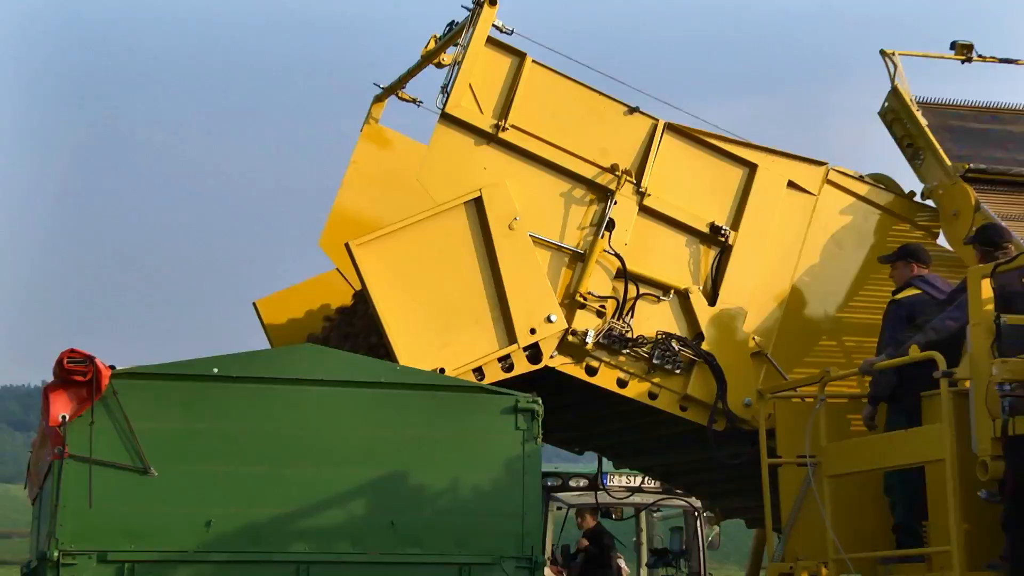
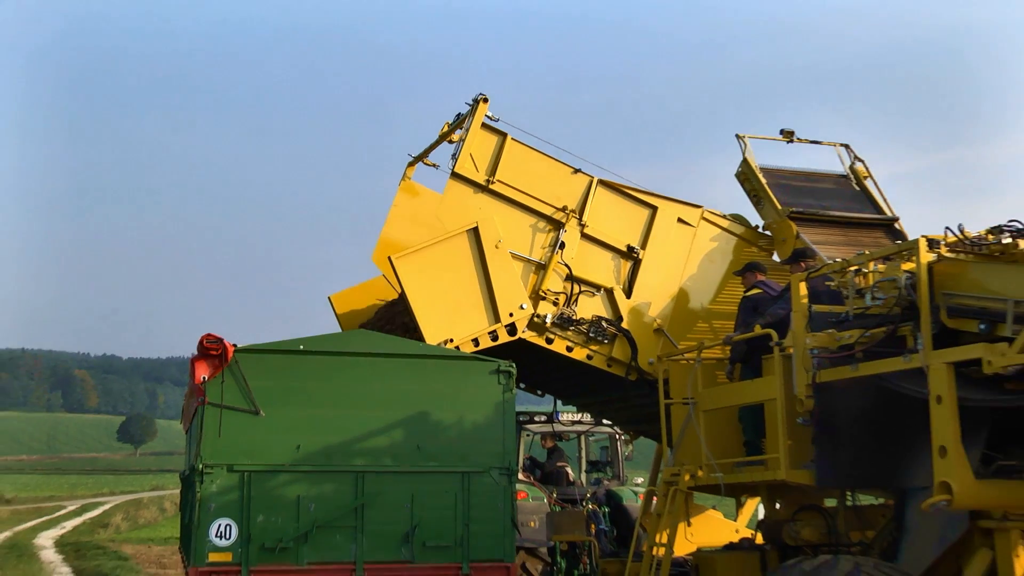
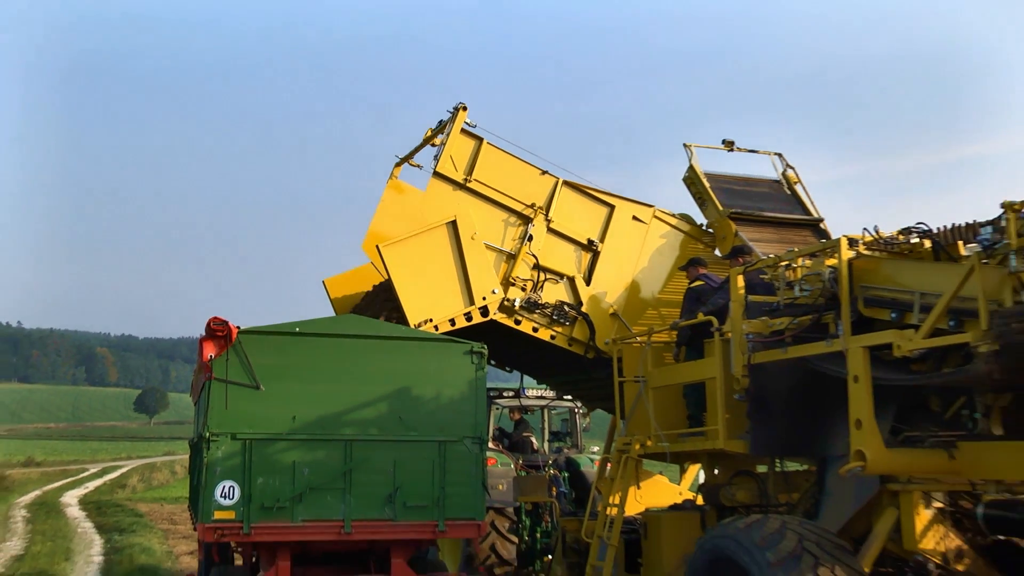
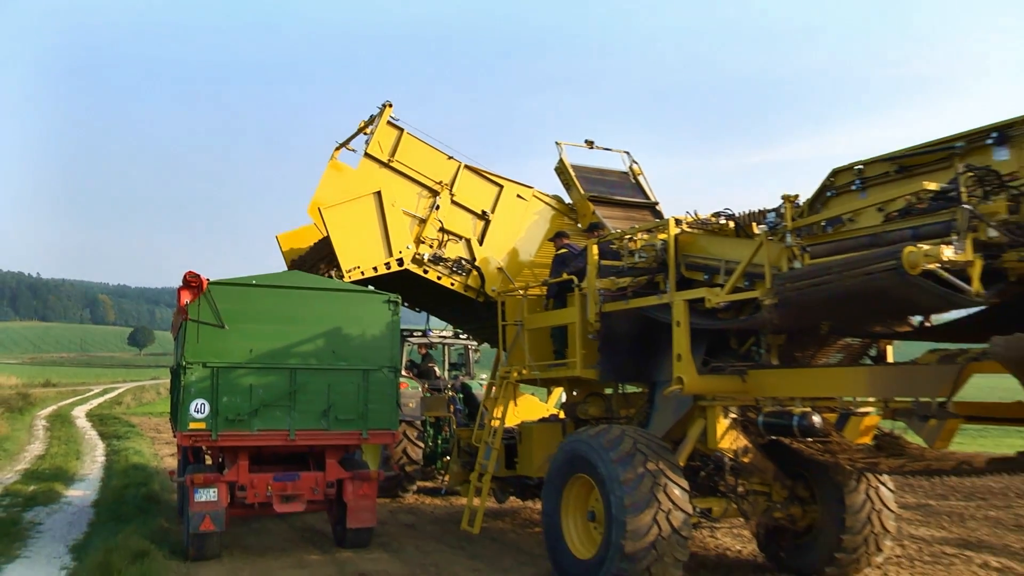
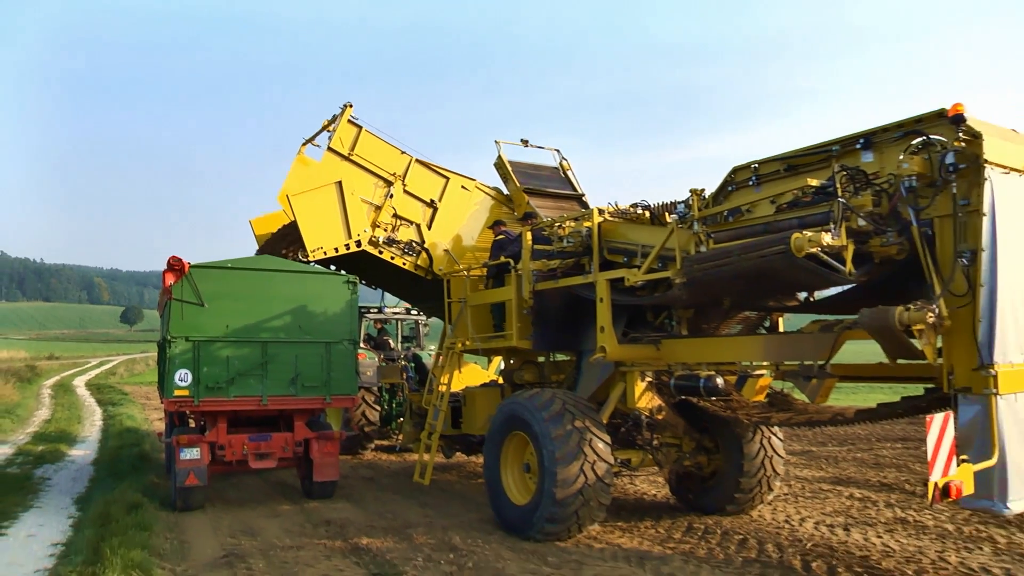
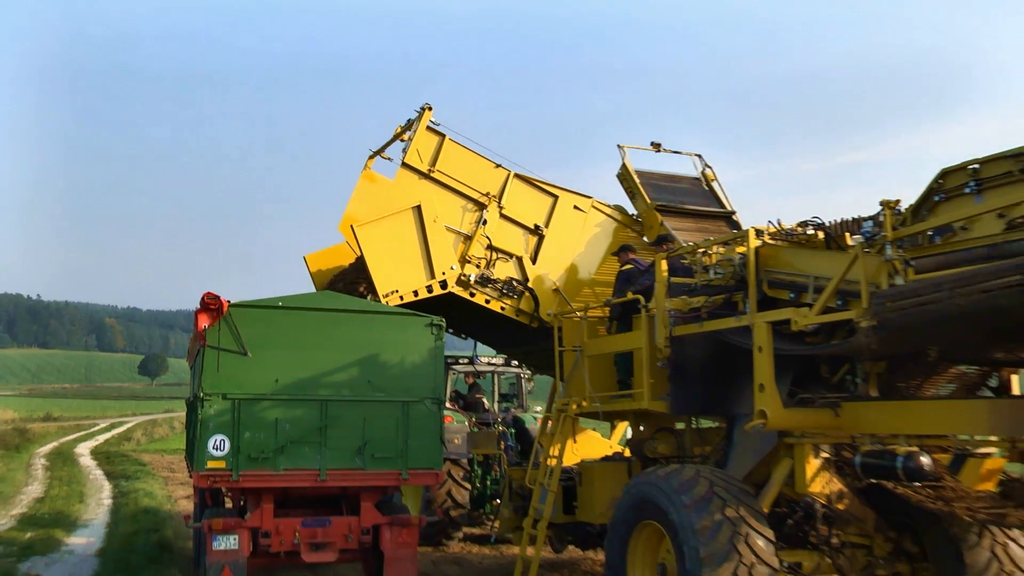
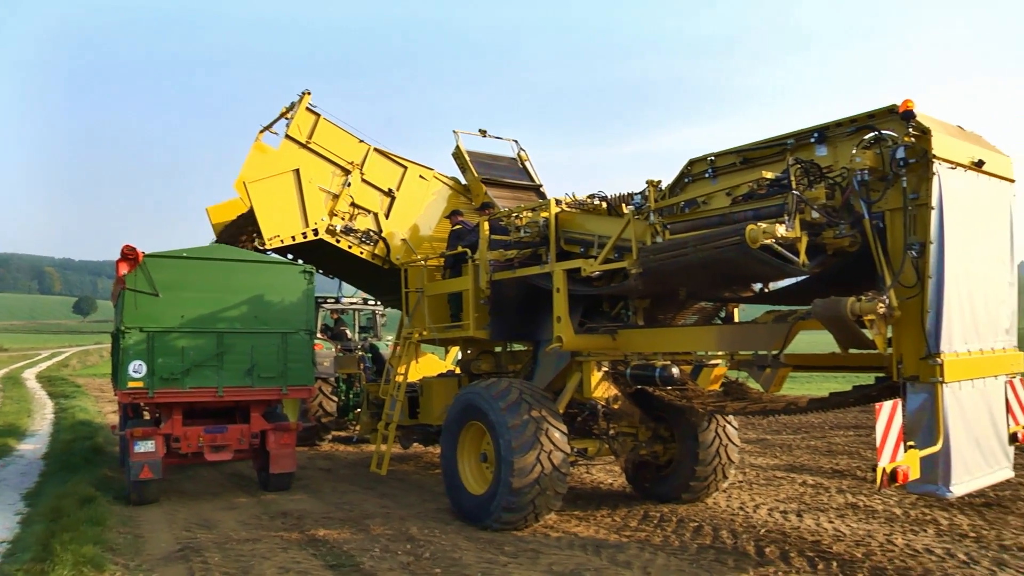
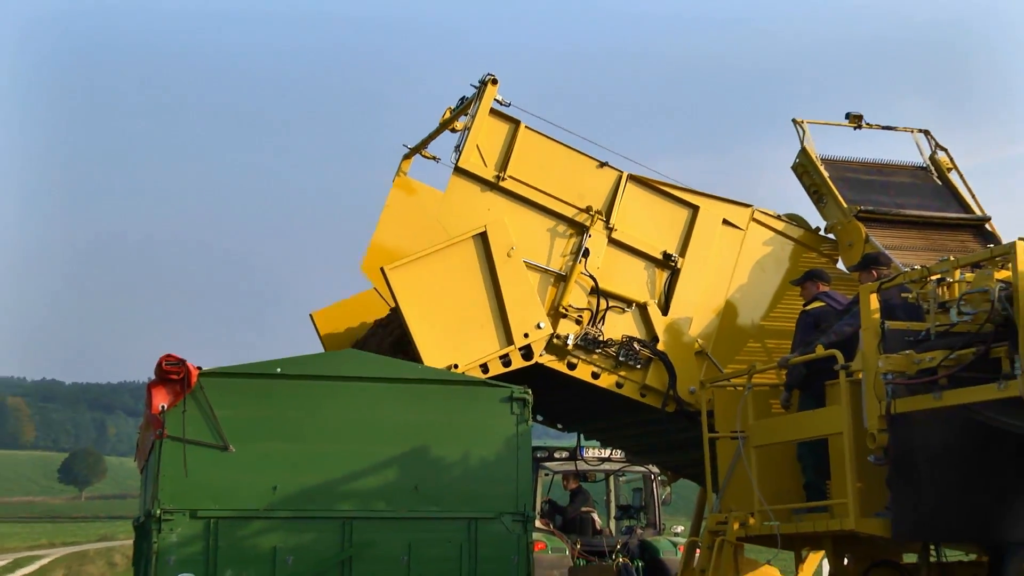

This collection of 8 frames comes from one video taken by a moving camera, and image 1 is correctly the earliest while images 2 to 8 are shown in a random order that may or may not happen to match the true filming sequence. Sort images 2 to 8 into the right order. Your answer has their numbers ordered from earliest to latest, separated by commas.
8, 2, 3, 6, 4, 5, 7
